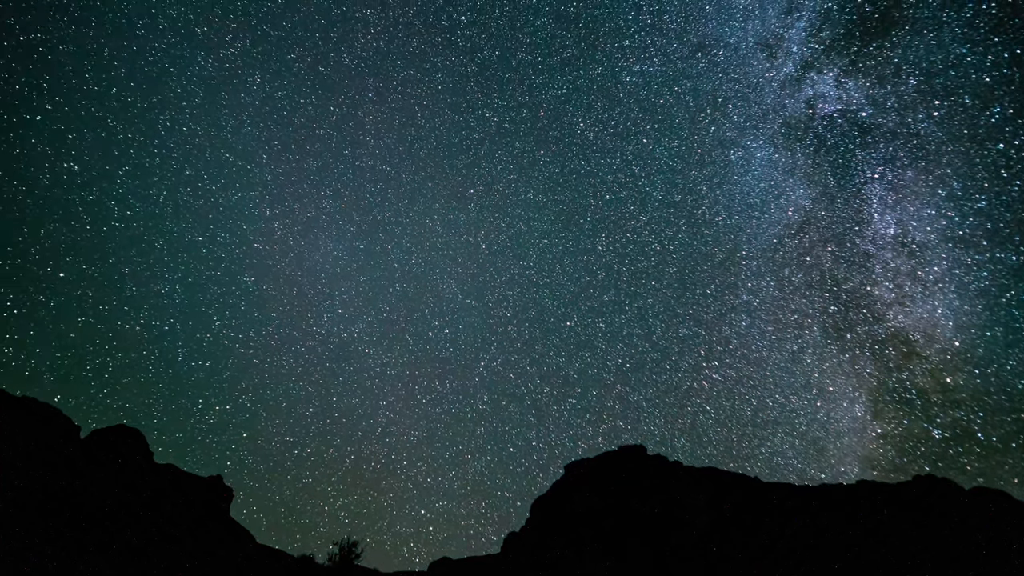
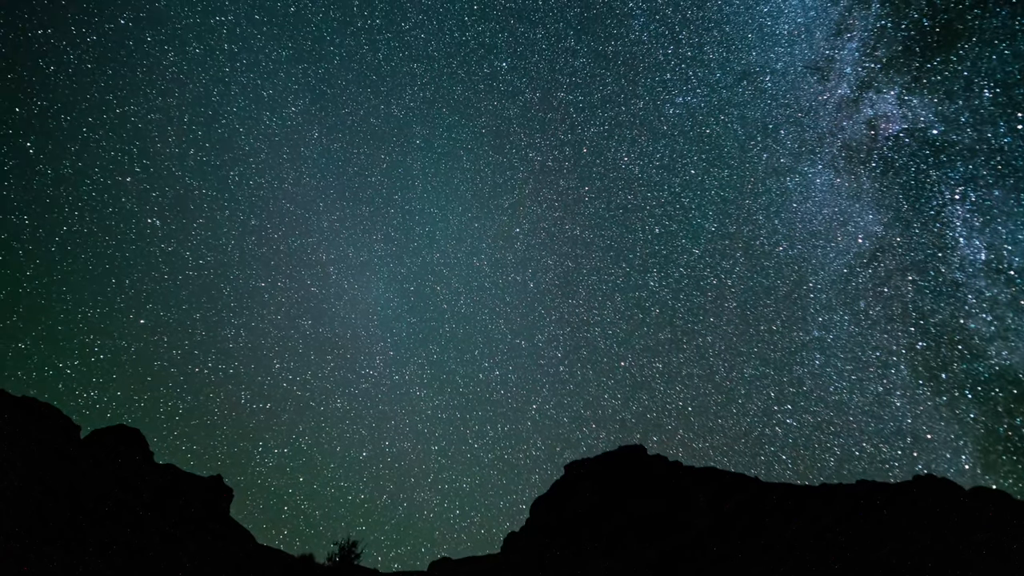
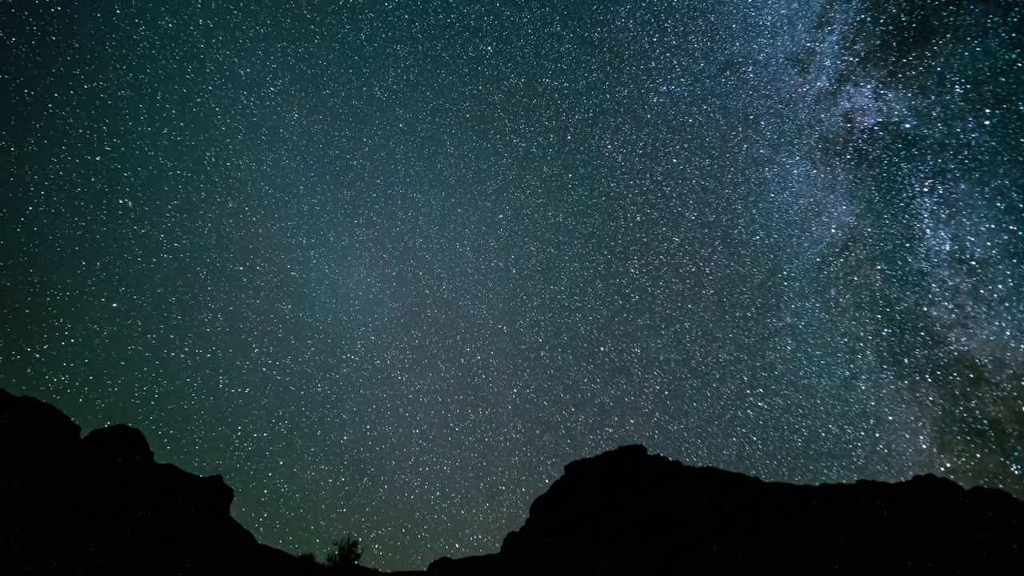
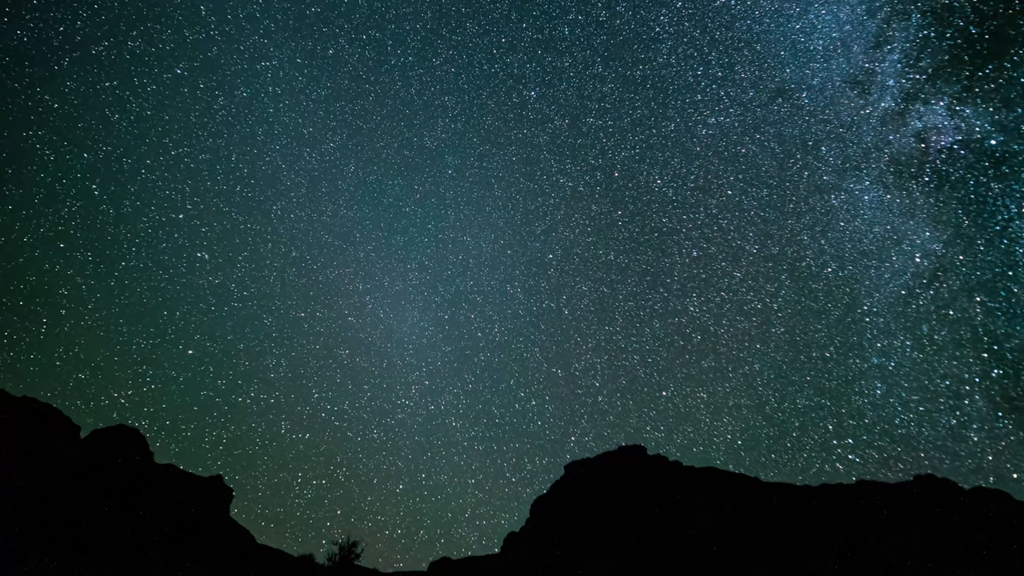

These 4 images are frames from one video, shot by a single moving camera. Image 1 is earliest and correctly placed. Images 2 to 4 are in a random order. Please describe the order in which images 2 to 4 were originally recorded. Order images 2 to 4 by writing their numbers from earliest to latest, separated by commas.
3, 2, 4
